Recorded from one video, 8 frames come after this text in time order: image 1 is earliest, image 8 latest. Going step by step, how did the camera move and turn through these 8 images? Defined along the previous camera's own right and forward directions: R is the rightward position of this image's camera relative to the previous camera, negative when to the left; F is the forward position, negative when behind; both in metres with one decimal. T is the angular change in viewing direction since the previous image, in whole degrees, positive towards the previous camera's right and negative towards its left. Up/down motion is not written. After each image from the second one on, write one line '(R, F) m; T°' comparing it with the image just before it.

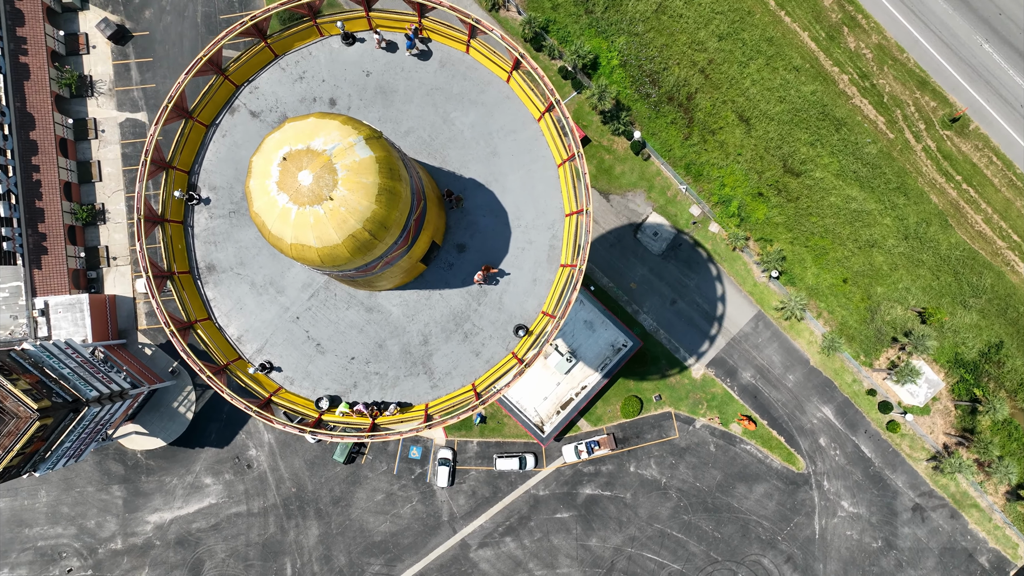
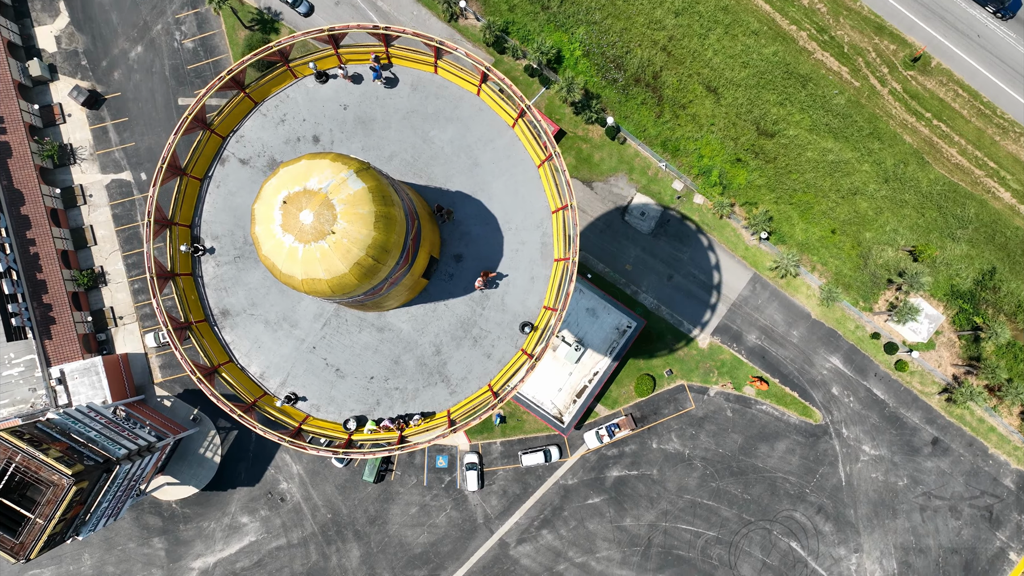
(0.0, -0.9) m; 0°
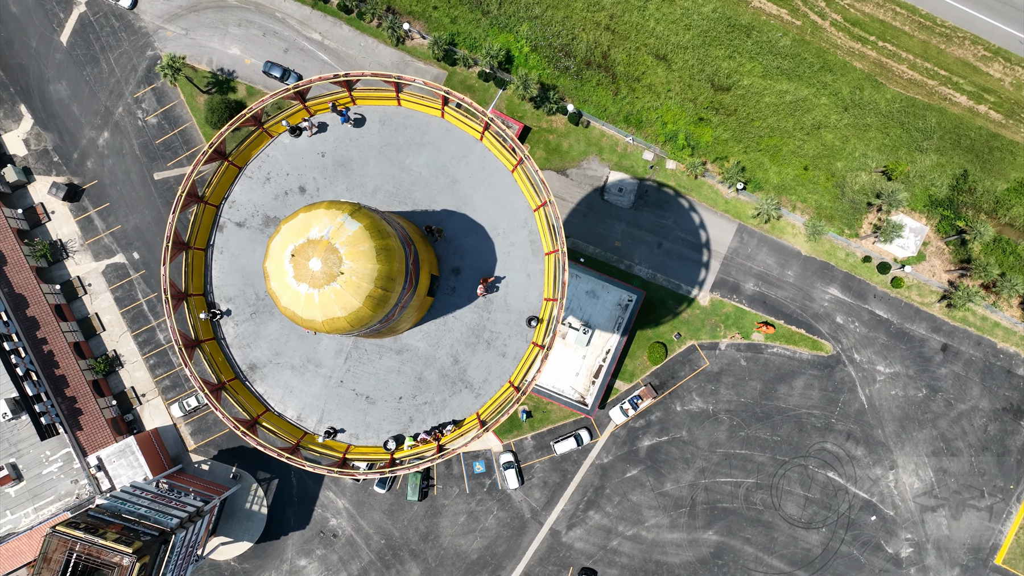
(0.0, -1.3) m; 0°
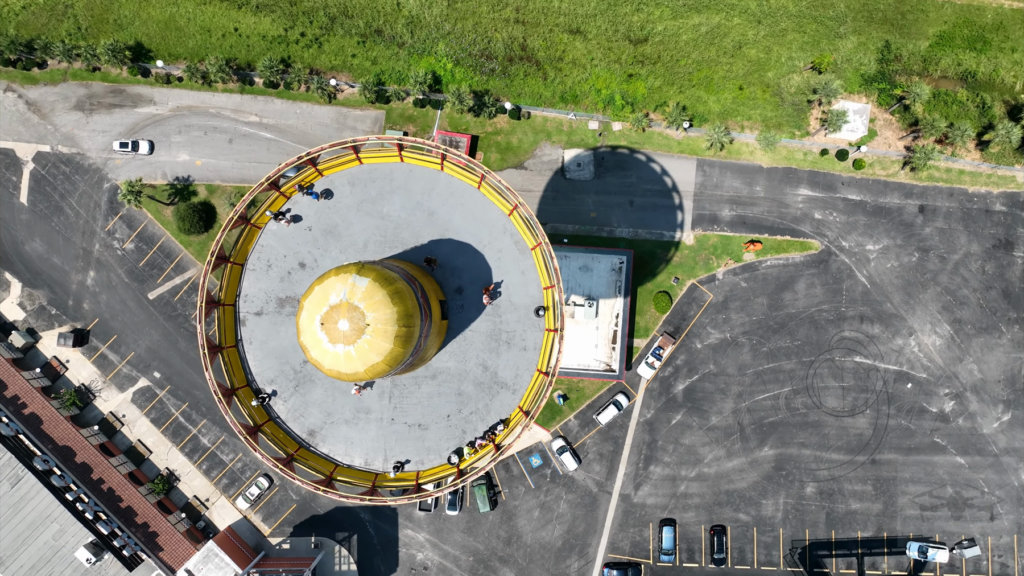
(-0.1, -2.0) m; 0°
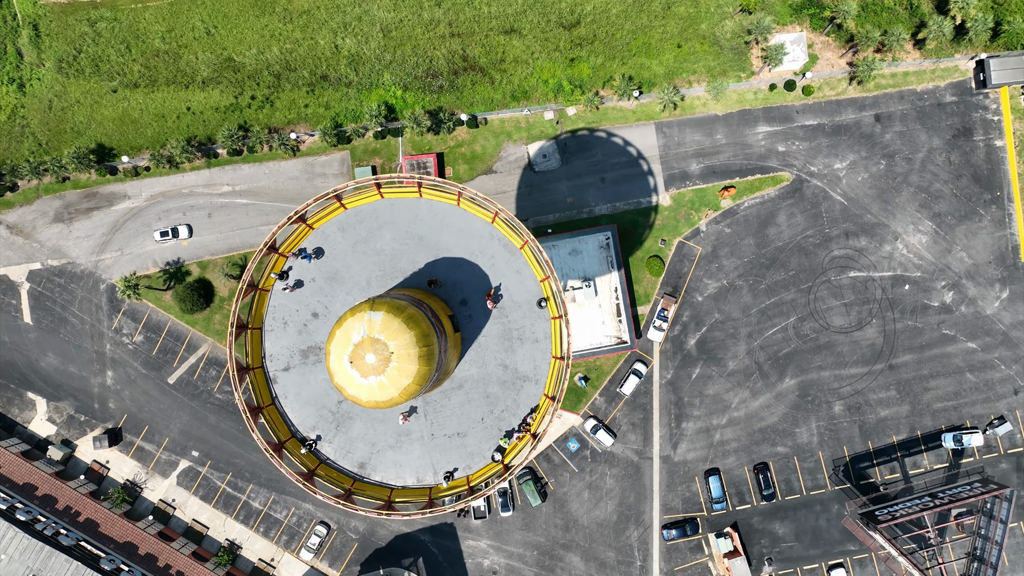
(-0.1, -1.5) m; 0°
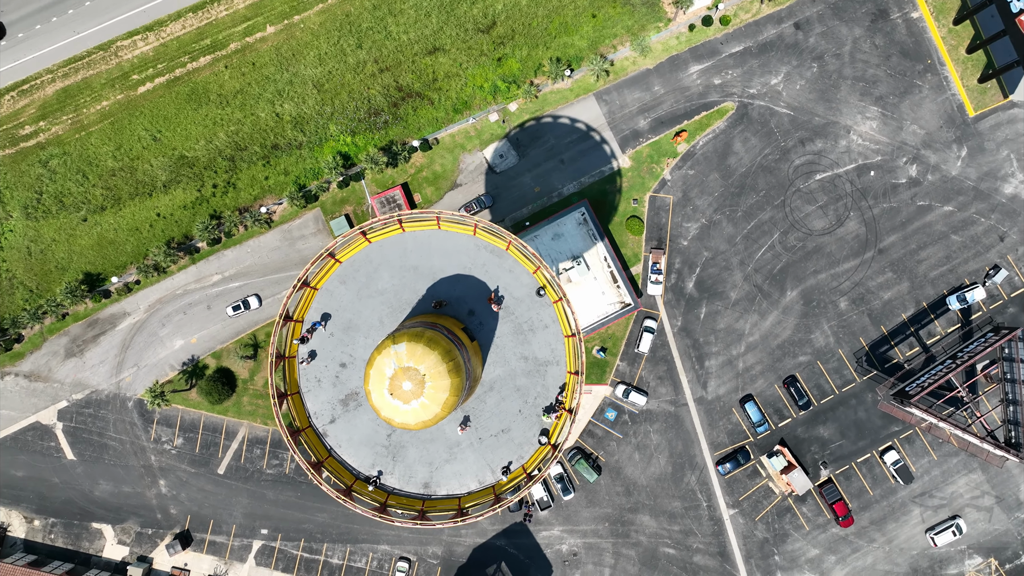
(-0.1, -1.9) m; 0°
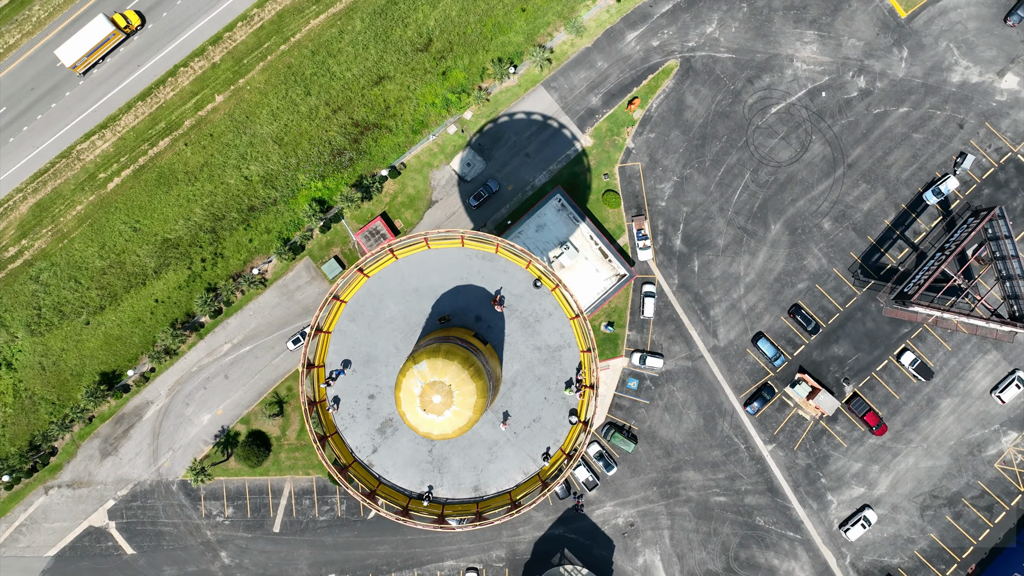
(0.0, -1.3) m; 0°
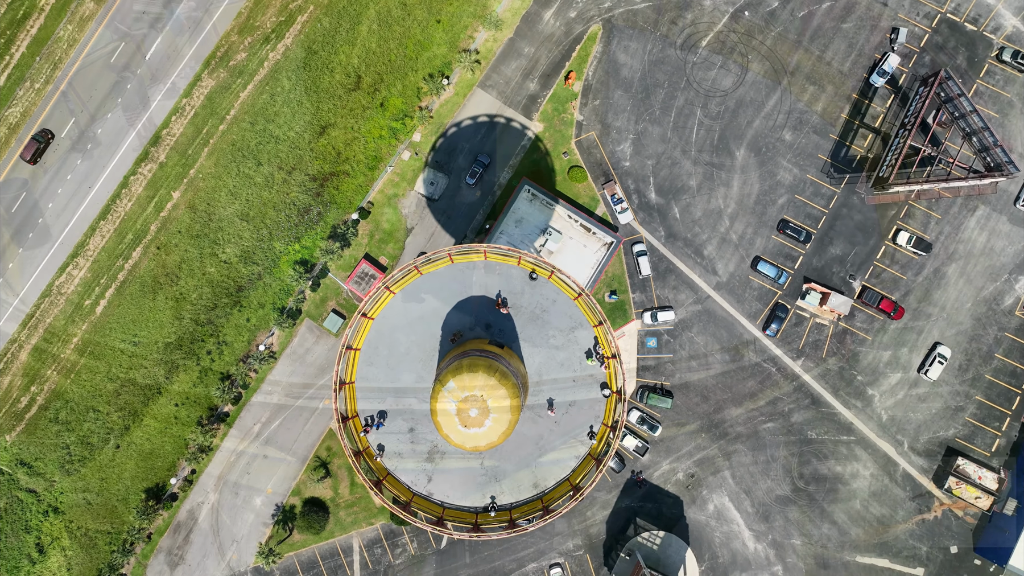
(-0.1, -0.6) m; 0°
